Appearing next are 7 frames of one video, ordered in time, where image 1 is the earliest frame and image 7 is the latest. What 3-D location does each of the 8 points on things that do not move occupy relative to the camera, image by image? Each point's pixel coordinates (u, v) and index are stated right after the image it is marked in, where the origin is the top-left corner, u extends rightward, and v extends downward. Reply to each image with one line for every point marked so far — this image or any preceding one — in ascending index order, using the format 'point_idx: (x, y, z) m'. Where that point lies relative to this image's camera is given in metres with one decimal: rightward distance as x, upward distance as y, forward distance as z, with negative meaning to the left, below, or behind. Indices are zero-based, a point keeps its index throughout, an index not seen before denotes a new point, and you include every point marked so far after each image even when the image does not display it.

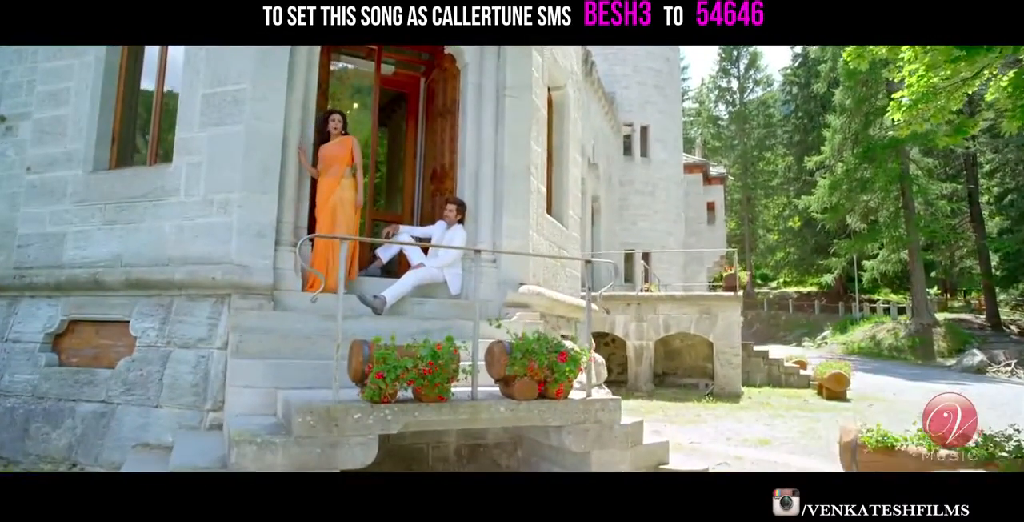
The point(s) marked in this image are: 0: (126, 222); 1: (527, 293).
0: (-3.5, +0.4, +5.9) m
1: (+0.1, -0.3, +6.4) m
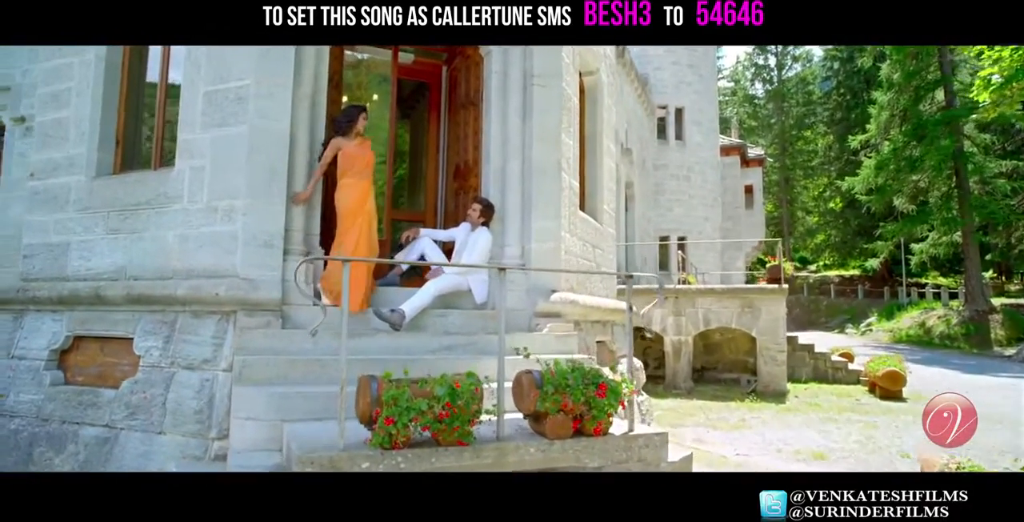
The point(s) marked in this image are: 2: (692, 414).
0: (-3.2, +0.3, +5.5) m
1: (+0.4, -0.4, +5.9) m
2: (+2.9, -2.5, +10.6) m
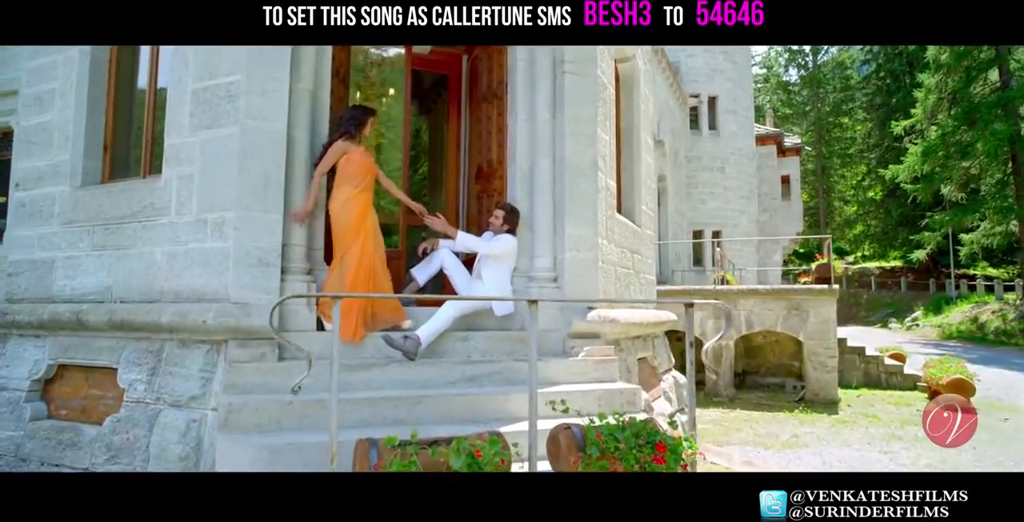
0: (-3.0, +0.1, +4.9) m
1: (+0.7, -0.5, +5.1) m
2: (+3.4, -2.5, +9.8) m
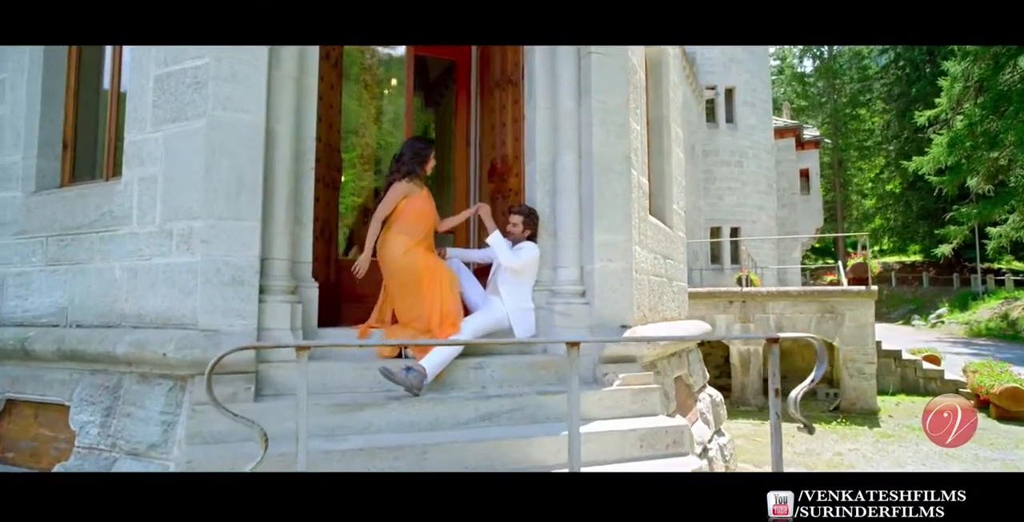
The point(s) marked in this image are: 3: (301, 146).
0: (-2.8, 0.0, +4.2) m
1: (+0.8, -0.5, +4.4) m
2: (+3.6, -2.5, +9.0) m
3: (-1.3, +0.7, +4.1) m
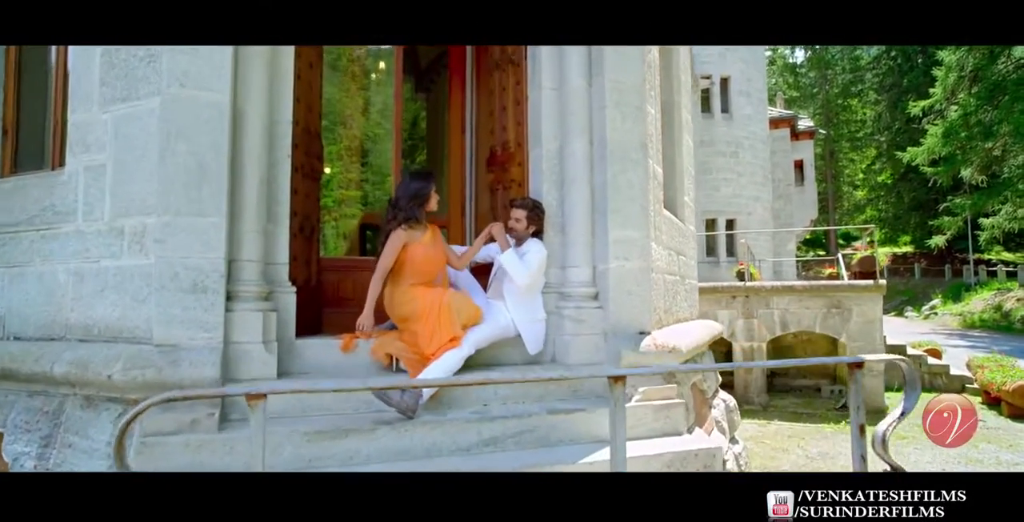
0: (-2.8, 0.0, +3.7) m
1: (+0.8, -0.5, +3.9) m
2: (+3.6, -2.5, +8.6) m
3: (-1.3, +0.7, +3.6) m
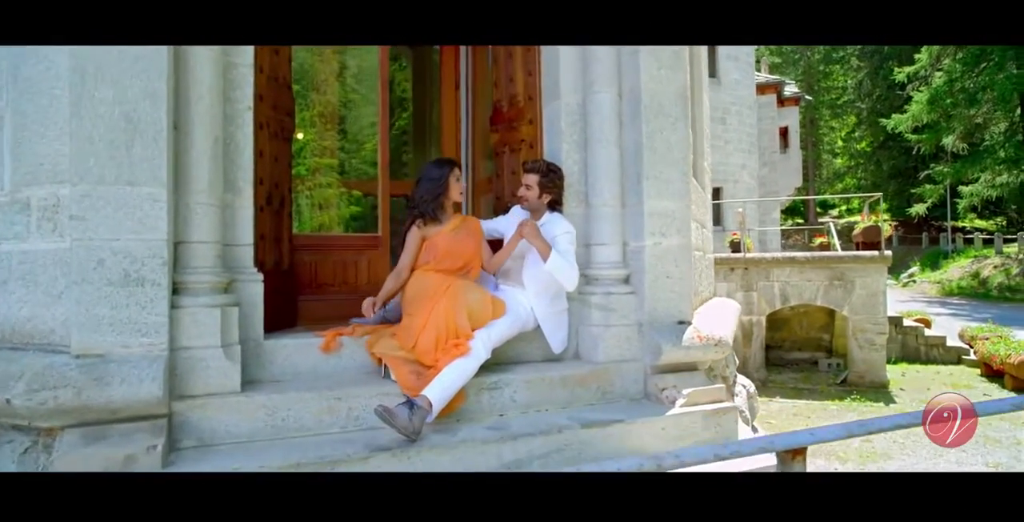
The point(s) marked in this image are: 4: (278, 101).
0: (-2.7, +0.1, +2.9) m
1: (+0.9, -0.4, +3.3) m
2: (+3.5, -2.1, +8.2) m
3: (-1.2, +0.8, +2.8) m
4: (-1.3, +0.9, +3.6) m
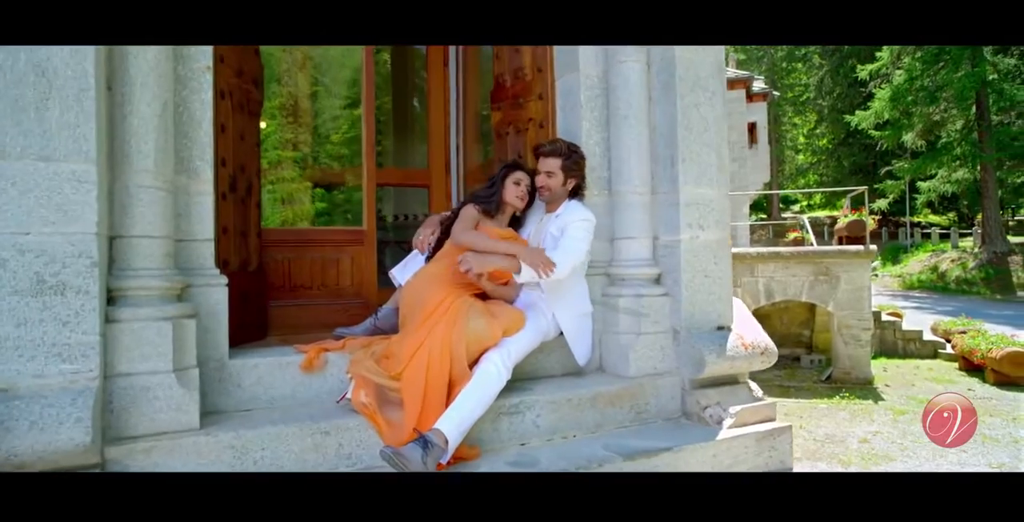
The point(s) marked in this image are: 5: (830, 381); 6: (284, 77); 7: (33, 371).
0: (-2.6, +0.1, +2.2) m
1: (+1.0, -0.4, +2.8) m
2: (+3.3, -2.0, +7.9) m
3: (-1.1, +0.8, +2.2) m
4: (-1.3, +0.9, +3.1) m
5: (+5.2, -2.0, +10.7) m
6: (-1.3, +1.3, +3.9) m
7: (-1.3, -0.3, +1.8) m
